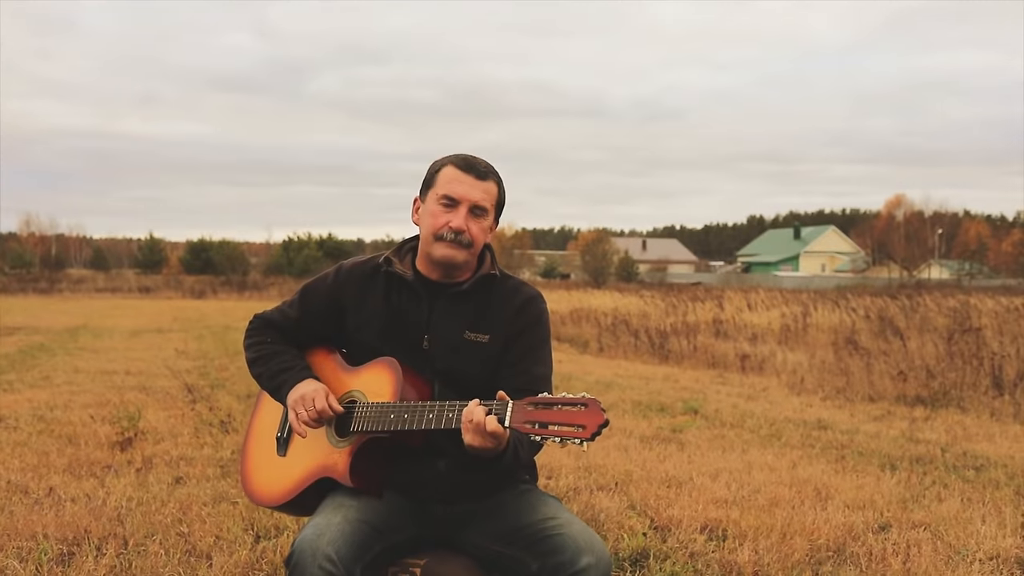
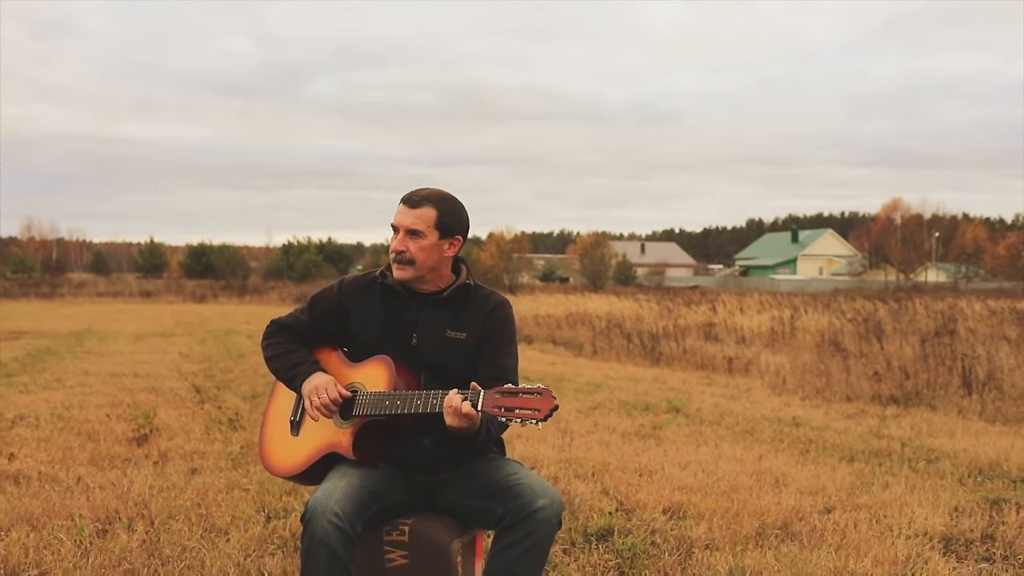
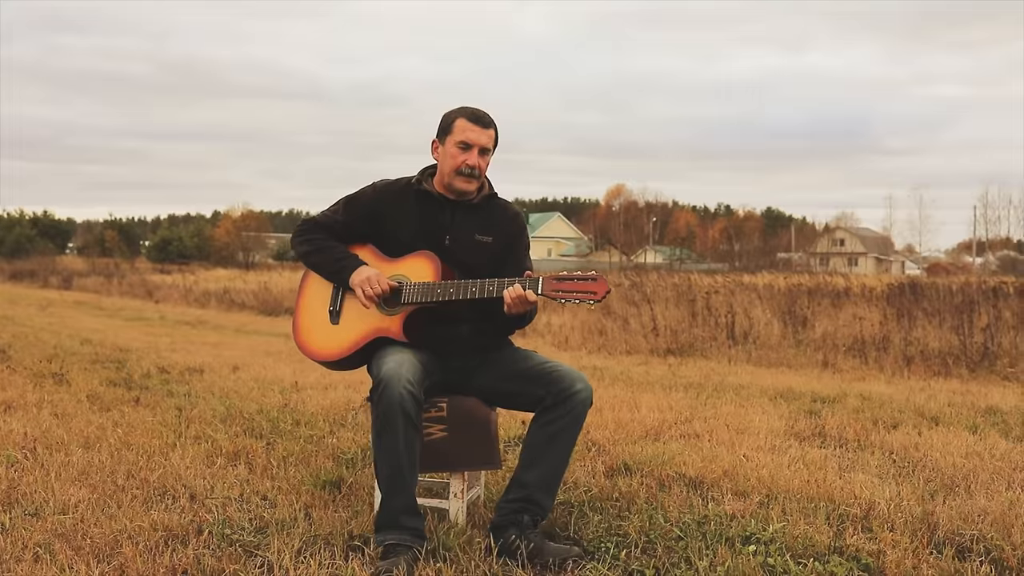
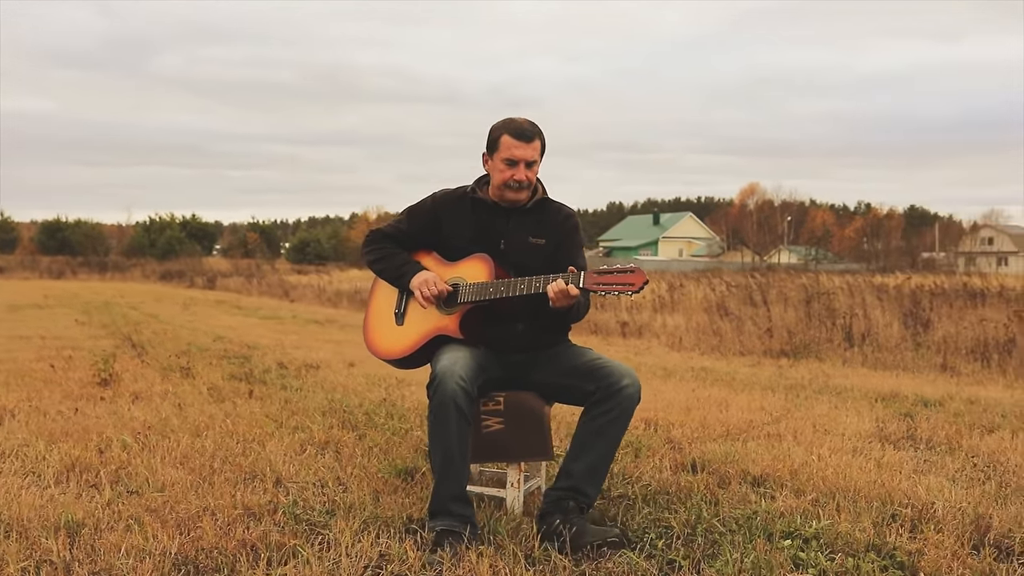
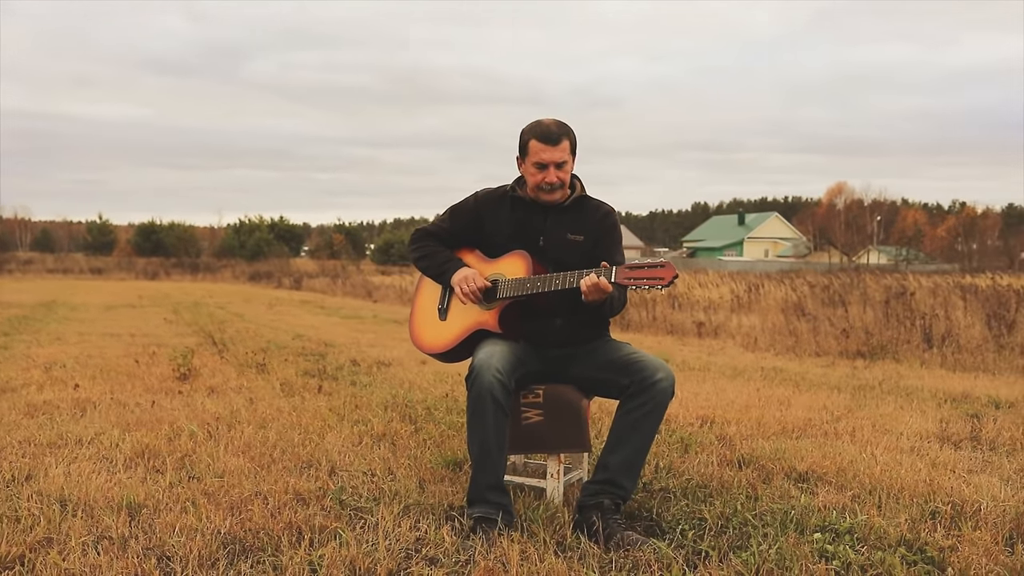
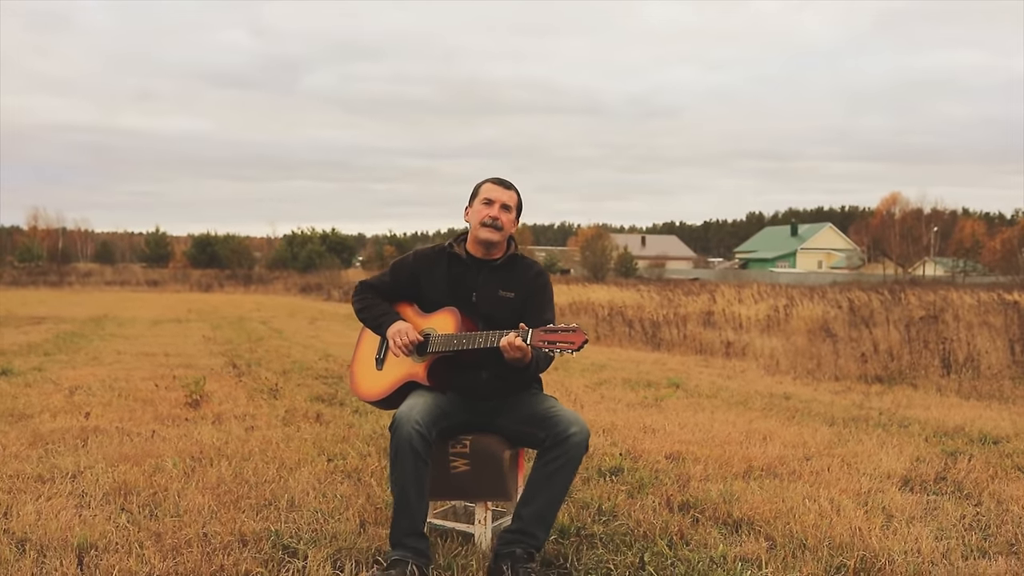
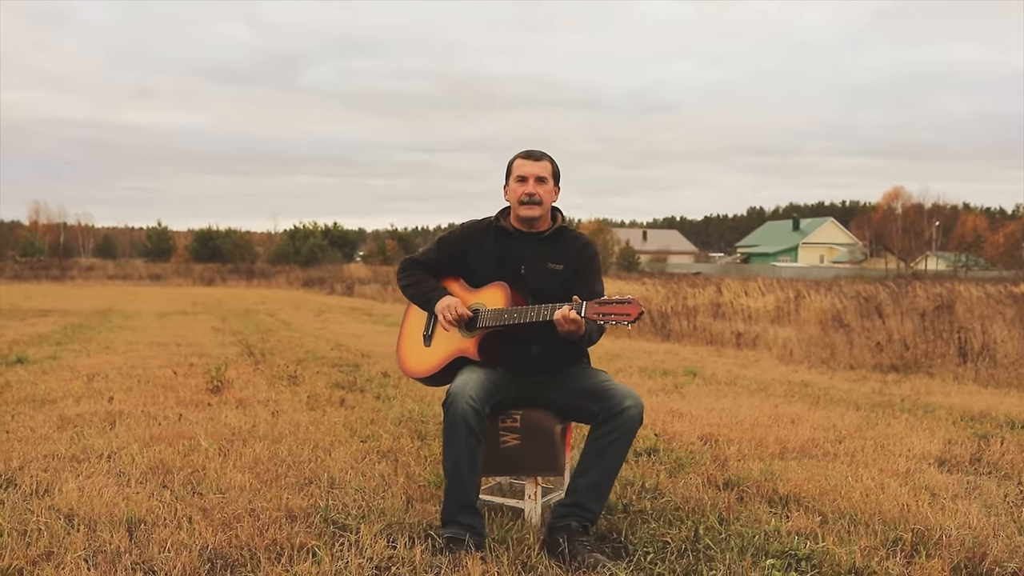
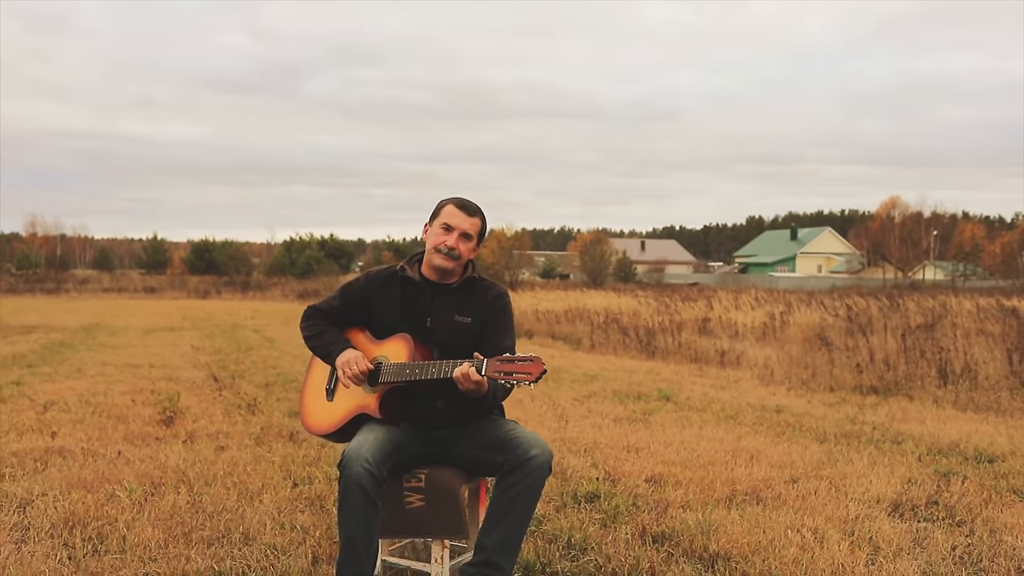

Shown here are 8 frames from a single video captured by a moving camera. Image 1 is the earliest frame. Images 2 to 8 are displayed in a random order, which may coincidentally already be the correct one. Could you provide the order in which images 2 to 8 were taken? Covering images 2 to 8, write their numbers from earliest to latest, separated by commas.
2, 8, 6, 7, 5, 4, 3
